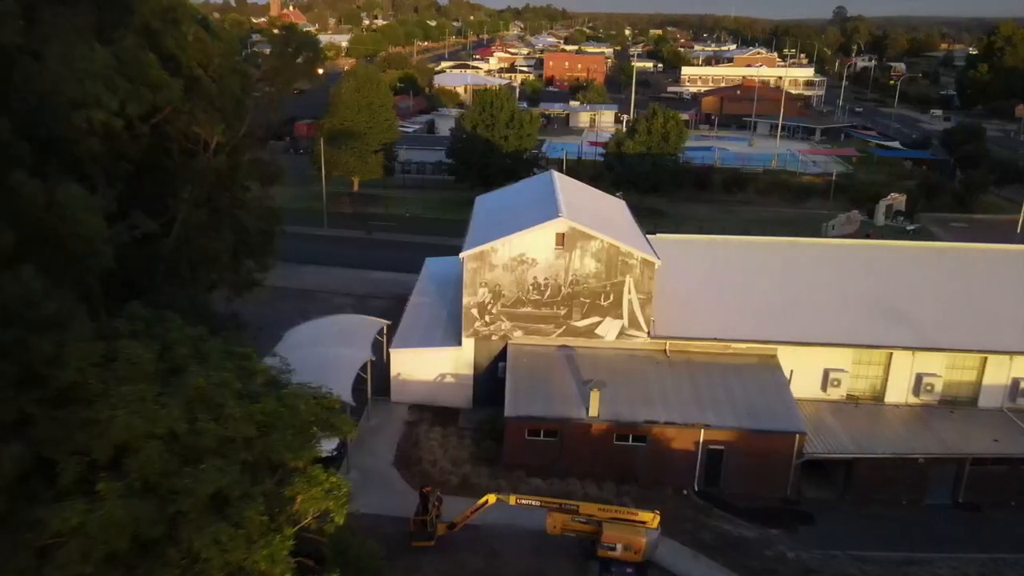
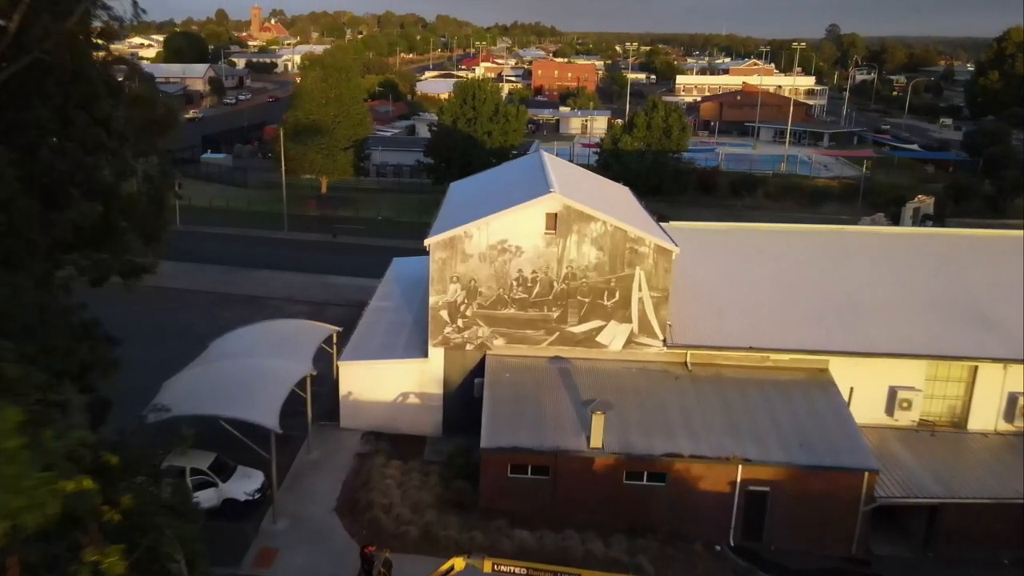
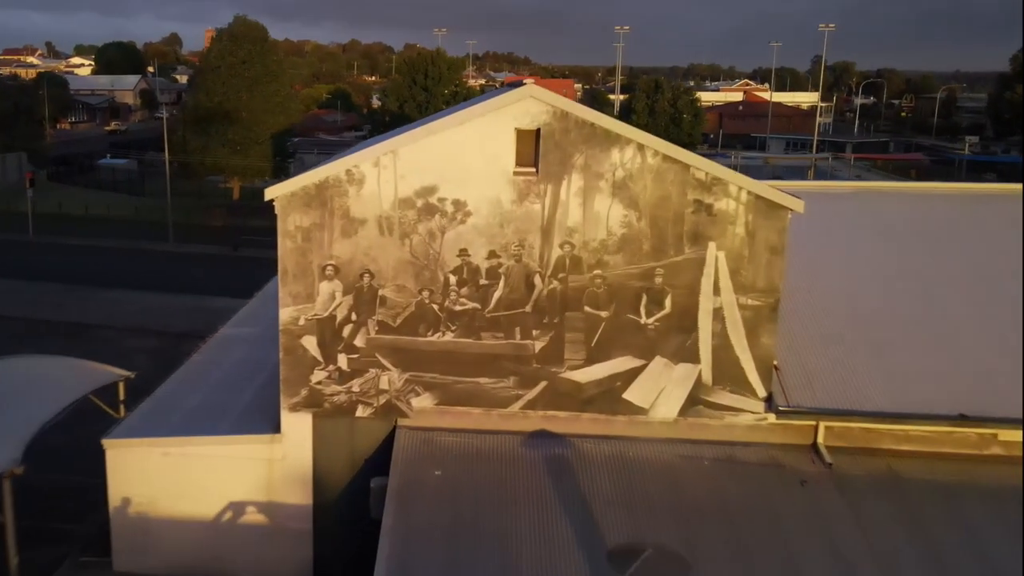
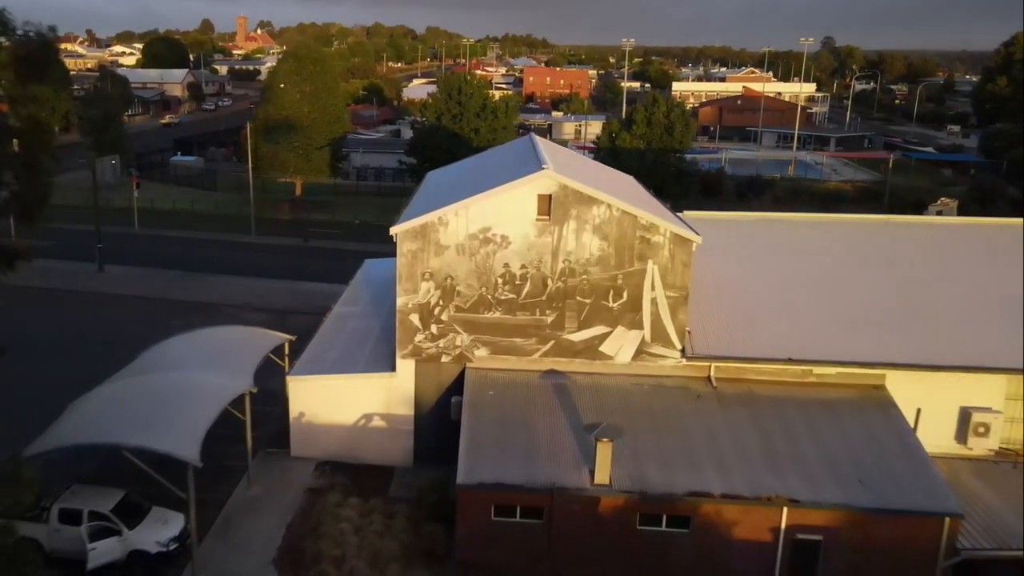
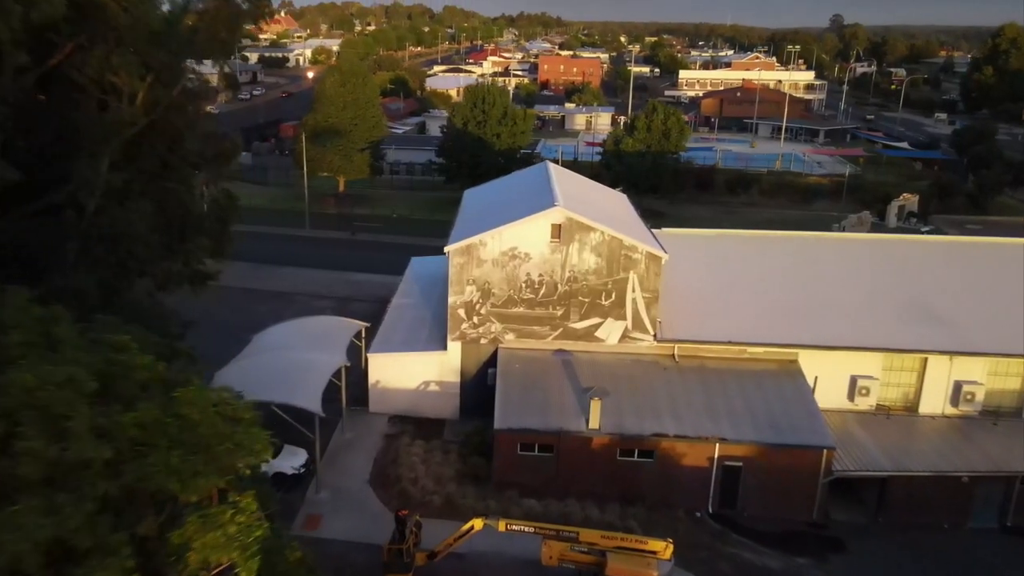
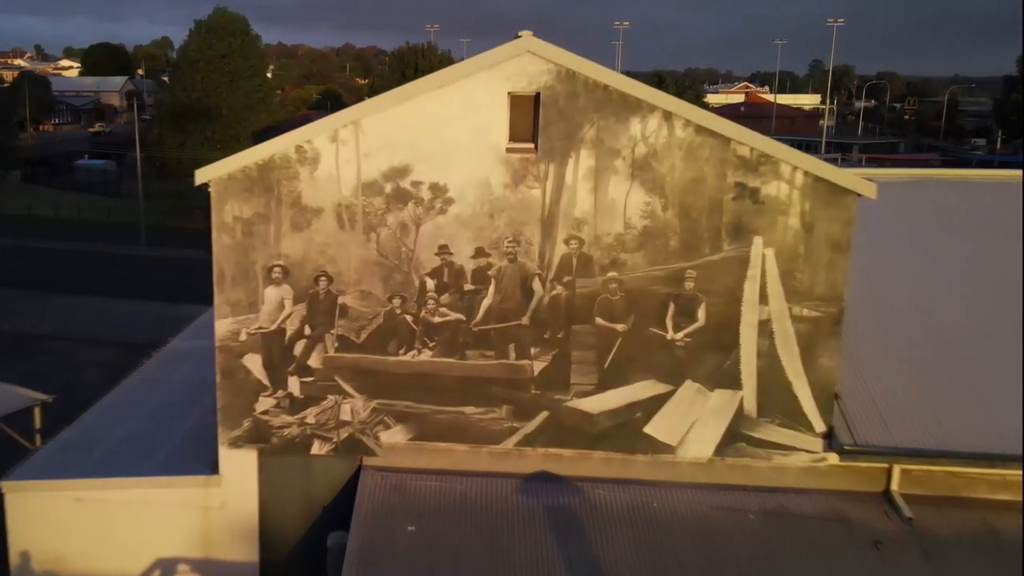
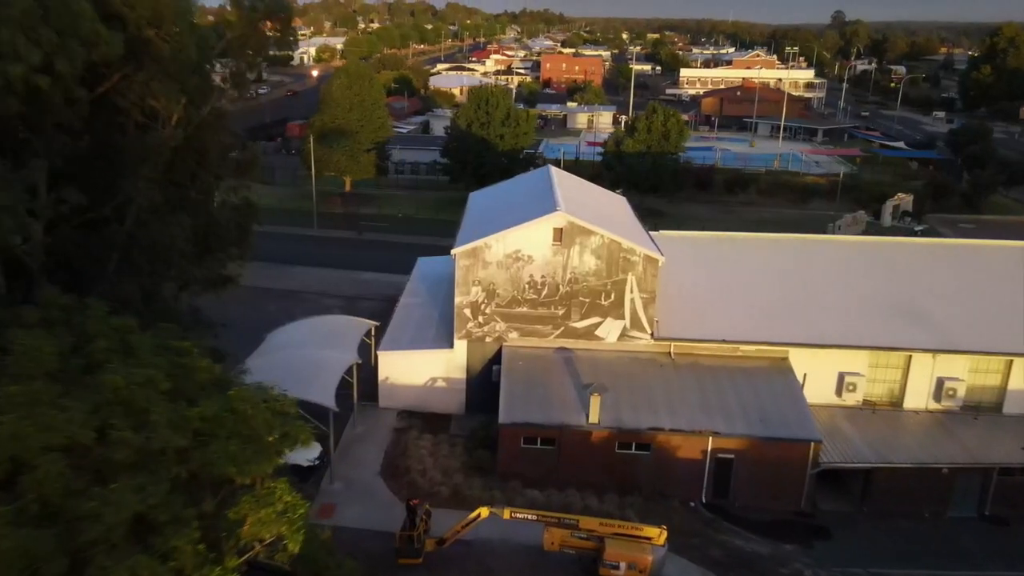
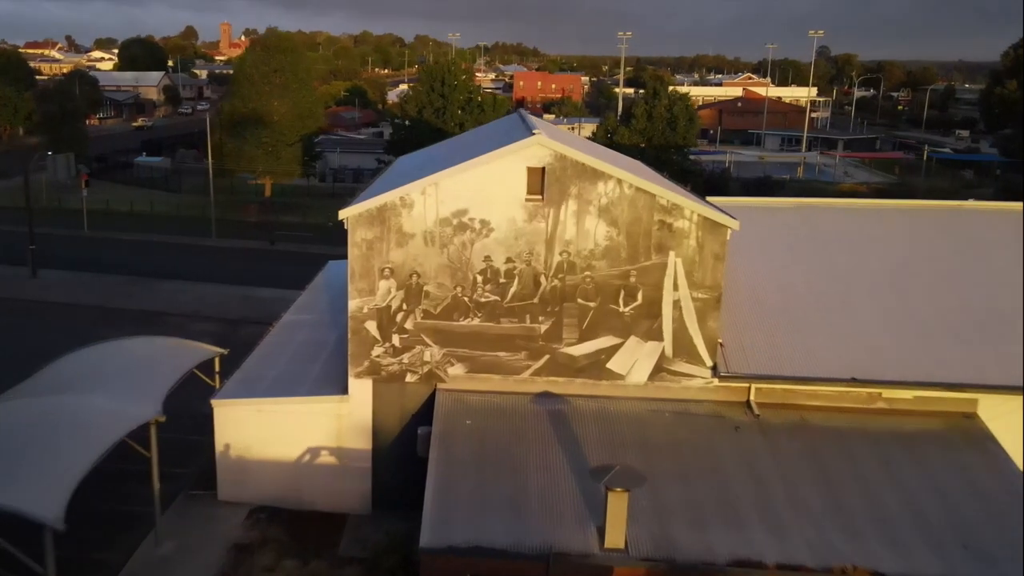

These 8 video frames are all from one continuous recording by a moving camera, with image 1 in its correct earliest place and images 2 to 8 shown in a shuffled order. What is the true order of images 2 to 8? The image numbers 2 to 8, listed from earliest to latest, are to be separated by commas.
7, 5, 2, 4, 8, 3, 6
